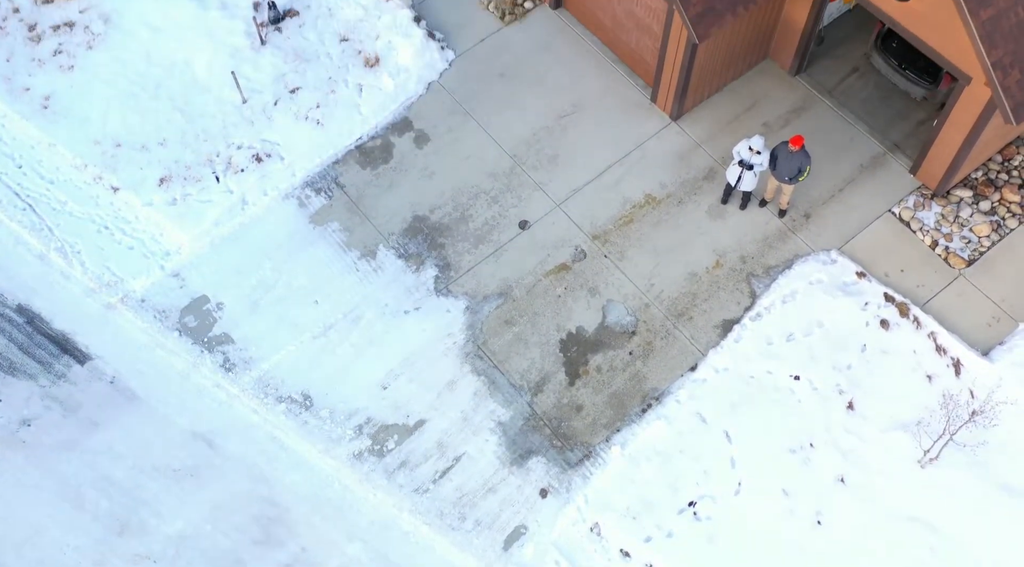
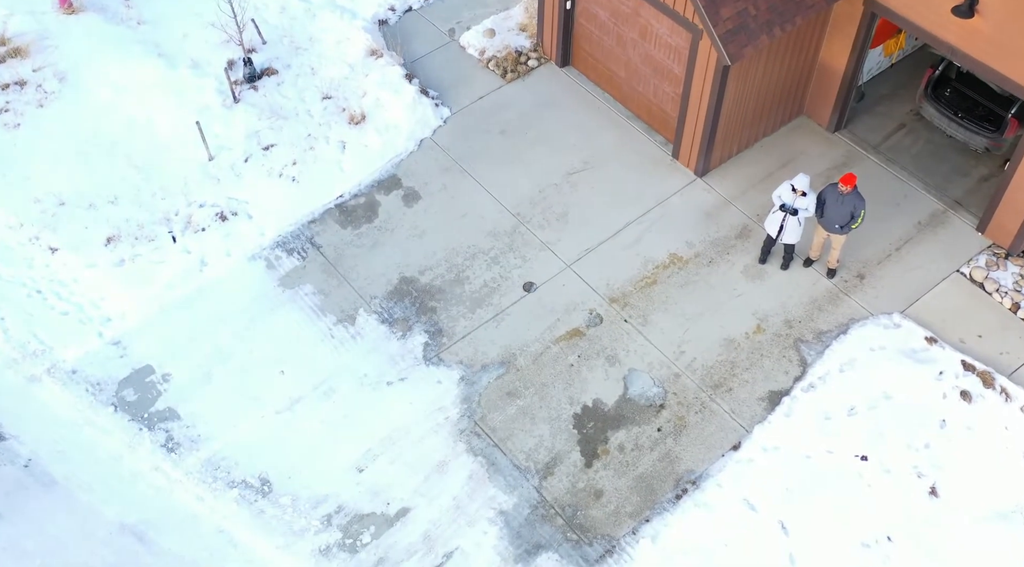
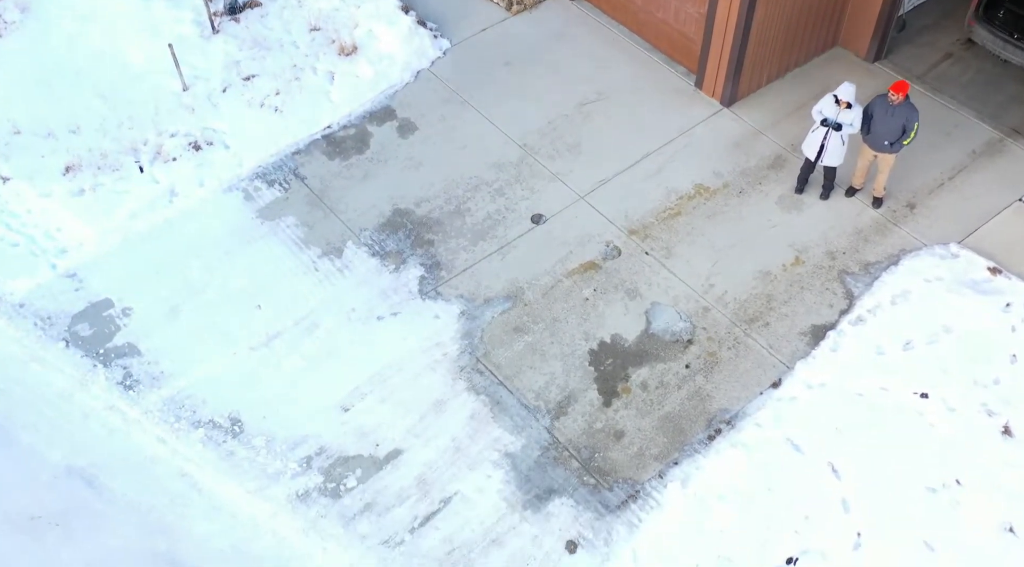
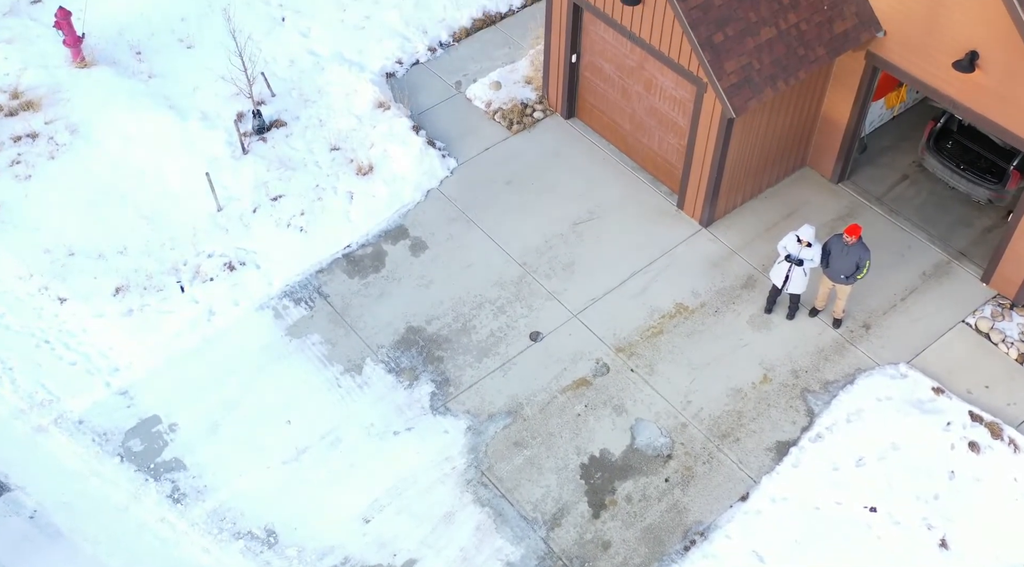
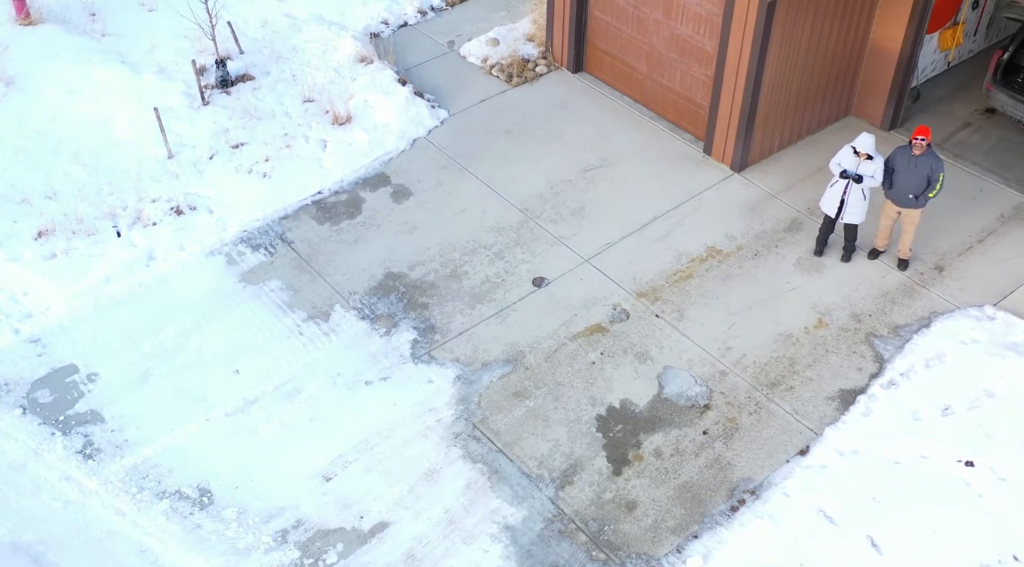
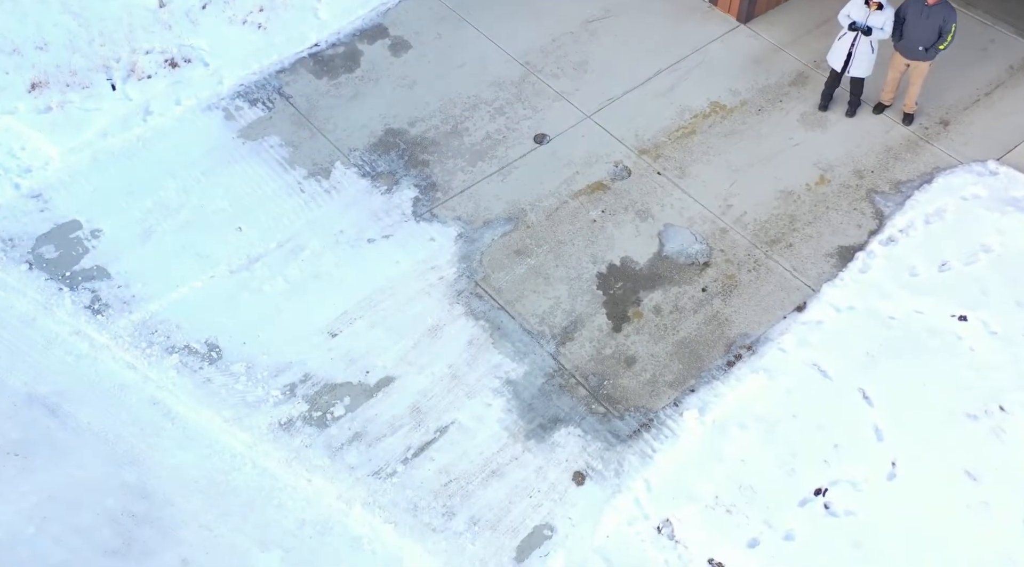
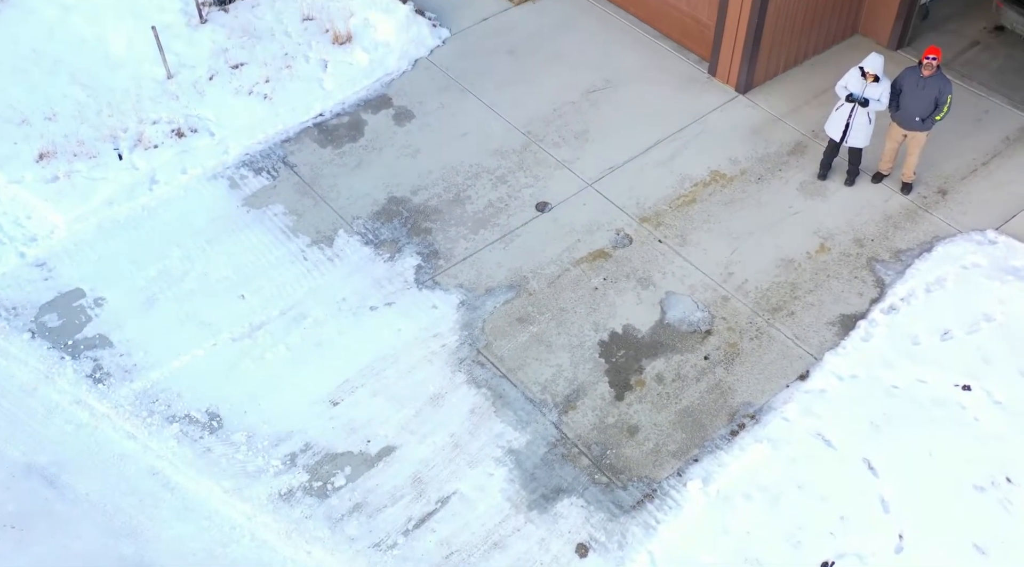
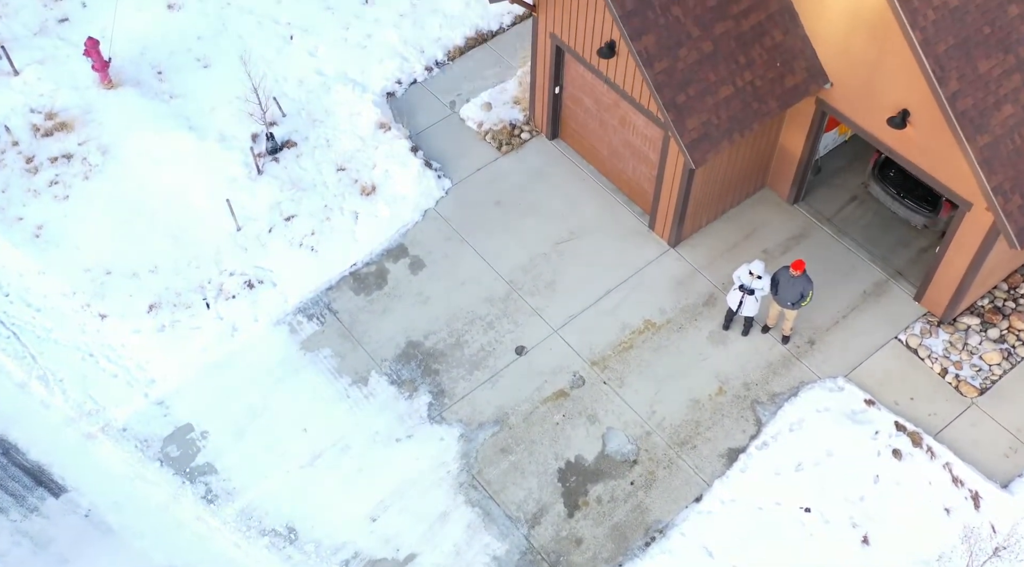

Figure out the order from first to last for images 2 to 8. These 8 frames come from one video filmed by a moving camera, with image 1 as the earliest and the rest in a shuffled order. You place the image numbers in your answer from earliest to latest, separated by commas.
8, 2, 4, 3, 6, 7, 5
